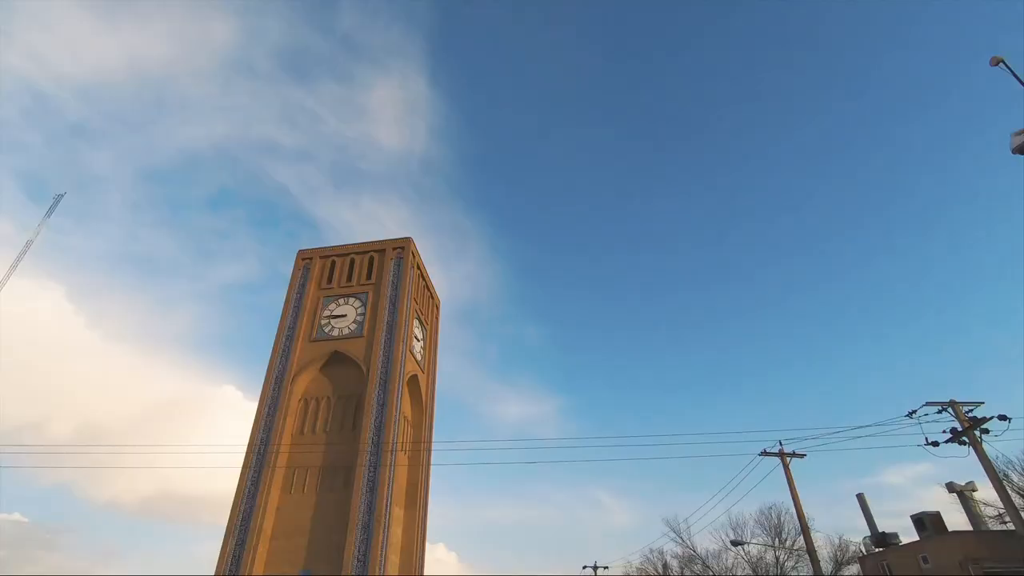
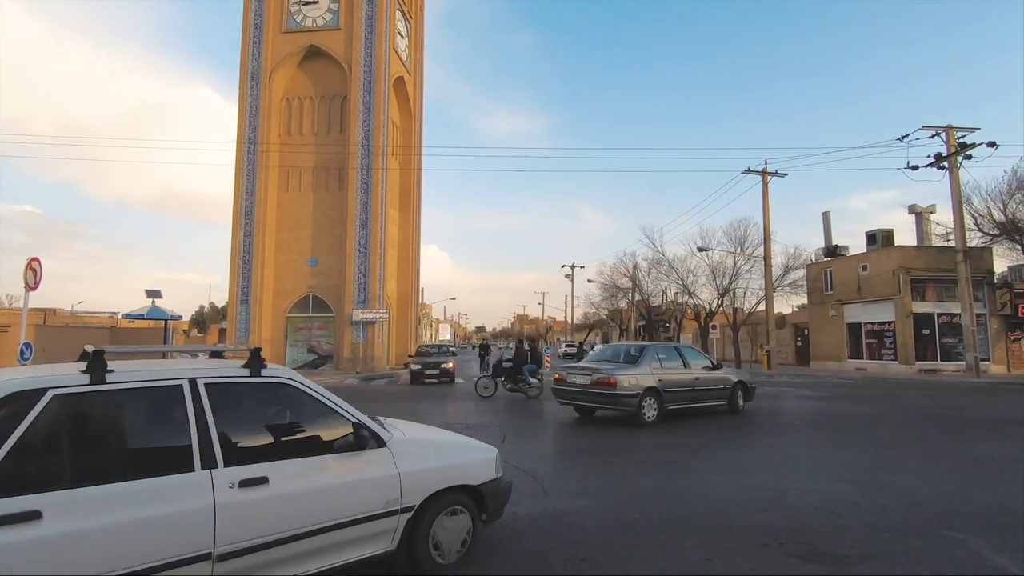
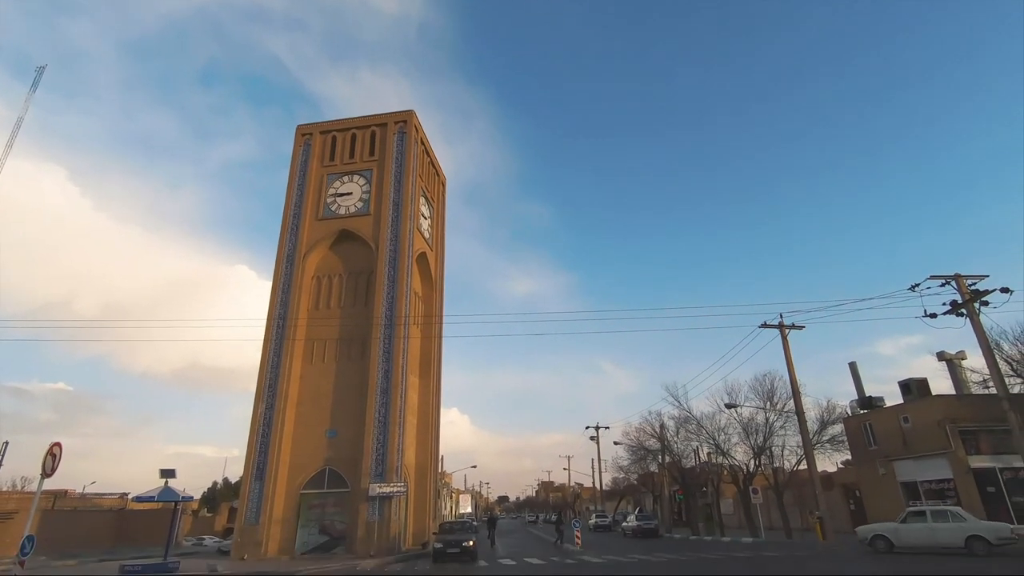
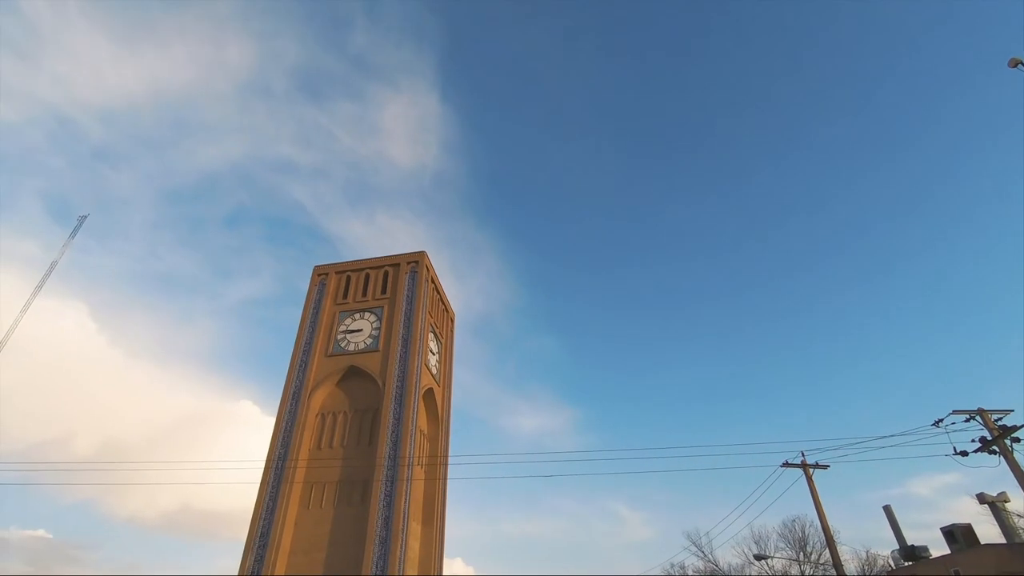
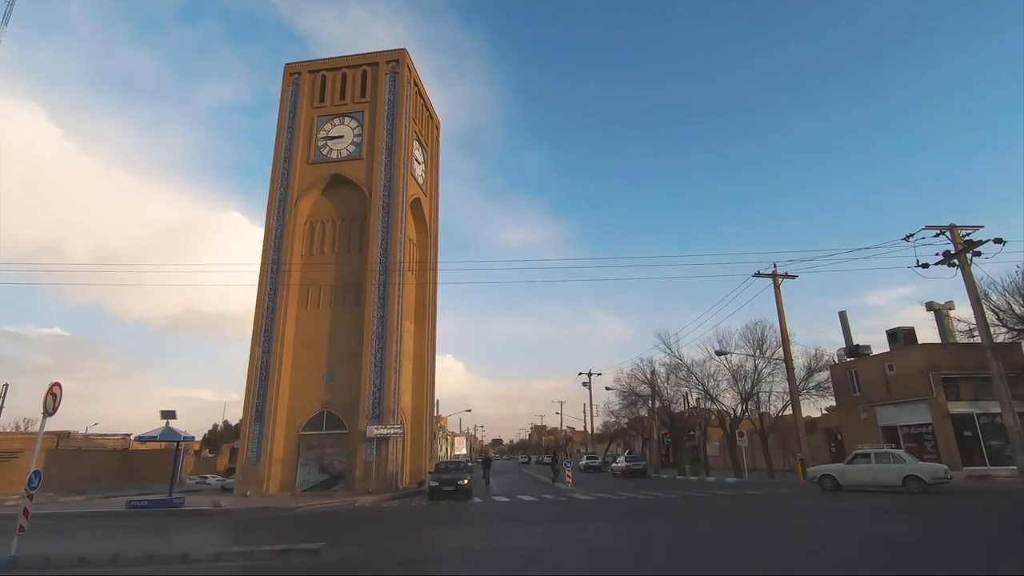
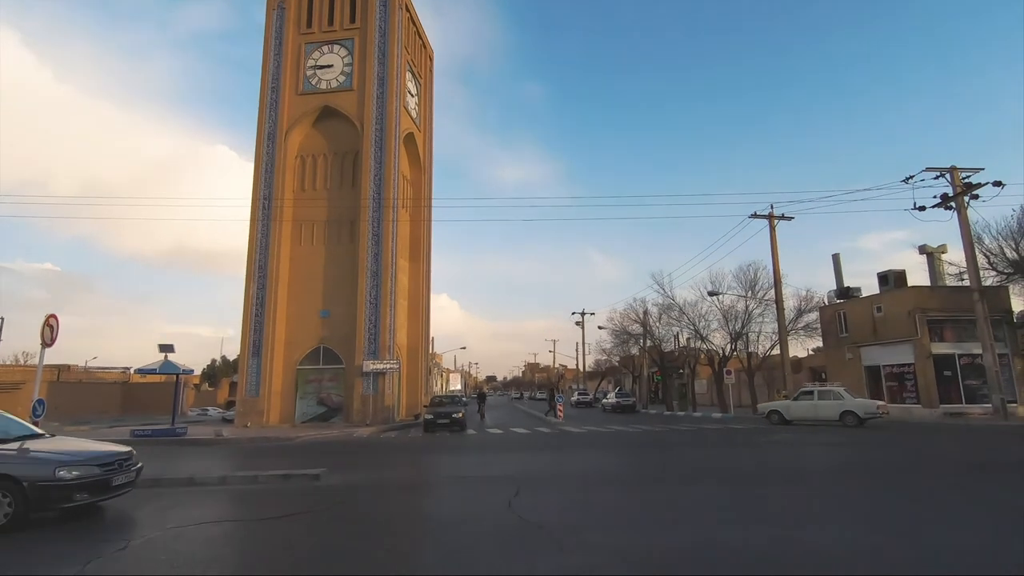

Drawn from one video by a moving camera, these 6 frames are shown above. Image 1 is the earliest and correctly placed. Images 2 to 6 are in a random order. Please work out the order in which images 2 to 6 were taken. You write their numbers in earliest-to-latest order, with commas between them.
4, 3, 5, 6, 2
